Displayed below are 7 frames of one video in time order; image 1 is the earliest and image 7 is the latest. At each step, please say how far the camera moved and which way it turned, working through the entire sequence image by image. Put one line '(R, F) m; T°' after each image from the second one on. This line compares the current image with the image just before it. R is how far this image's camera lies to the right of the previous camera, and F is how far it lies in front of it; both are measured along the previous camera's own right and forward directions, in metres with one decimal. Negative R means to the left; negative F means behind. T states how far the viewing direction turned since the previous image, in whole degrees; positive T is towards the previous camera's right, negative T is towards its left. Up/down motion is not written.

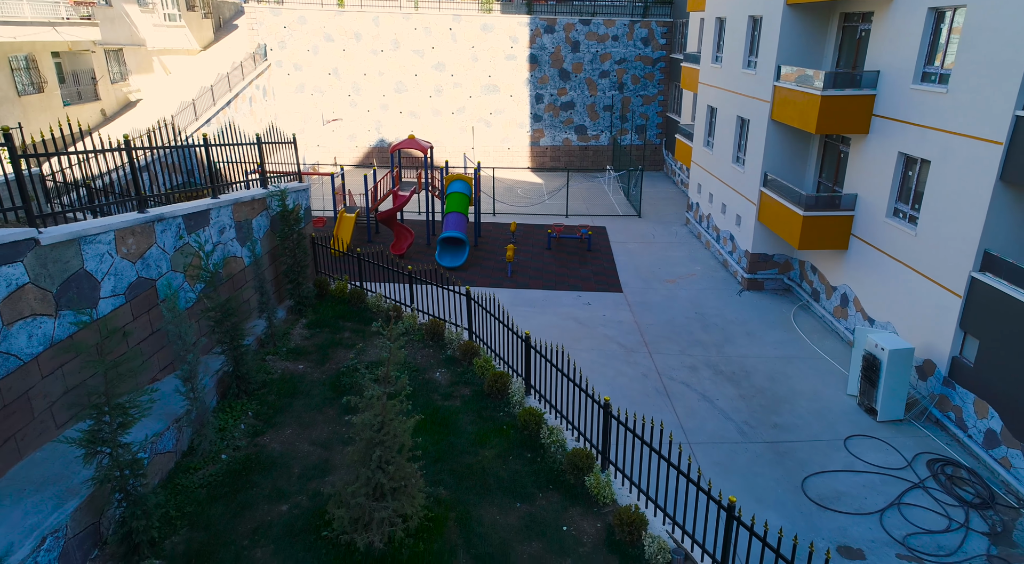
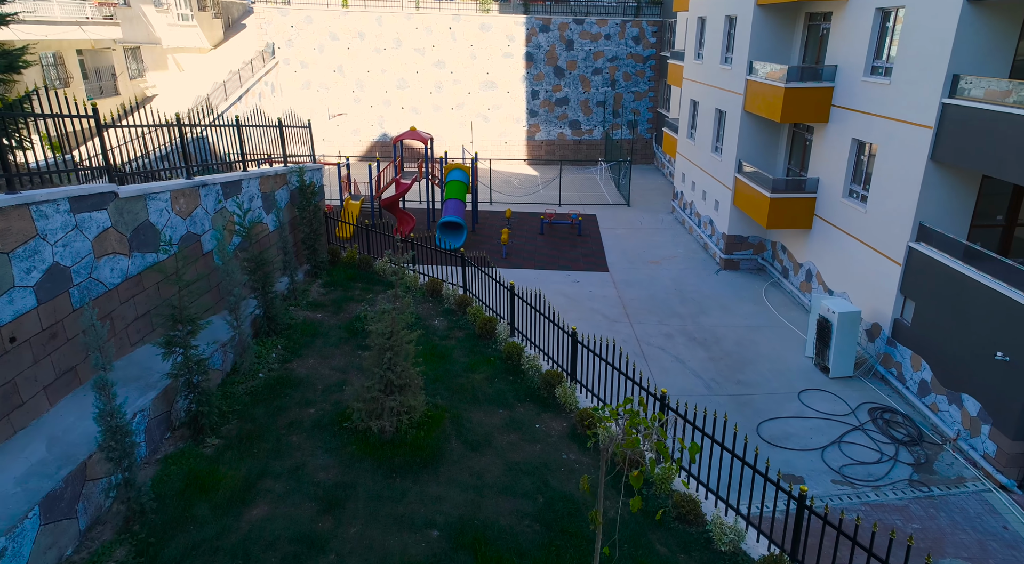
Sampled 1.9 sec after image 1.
(+0.2, -1.5) m; 0°
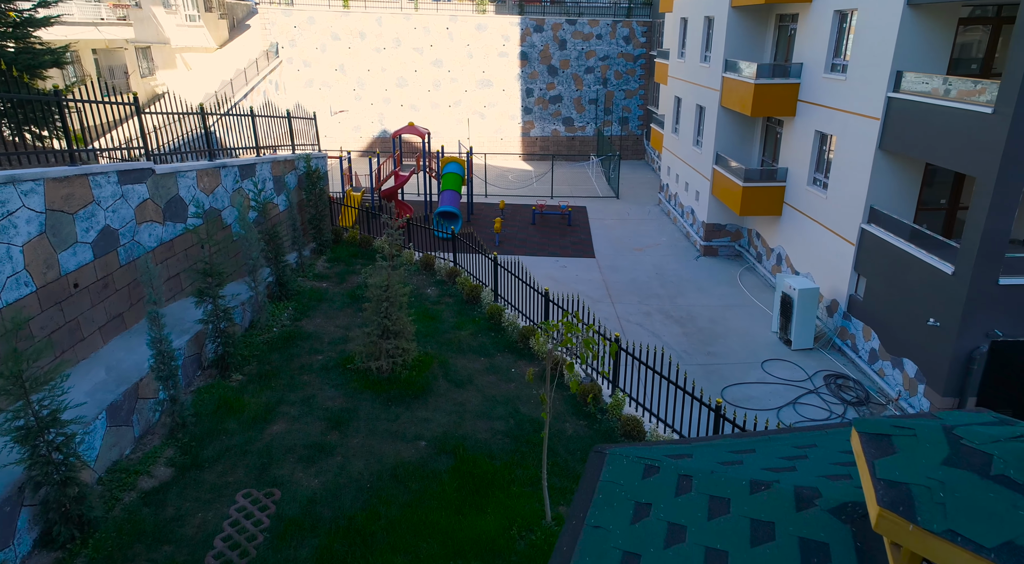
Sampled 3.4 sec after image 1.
(+0.3, -1.2) m; 0°
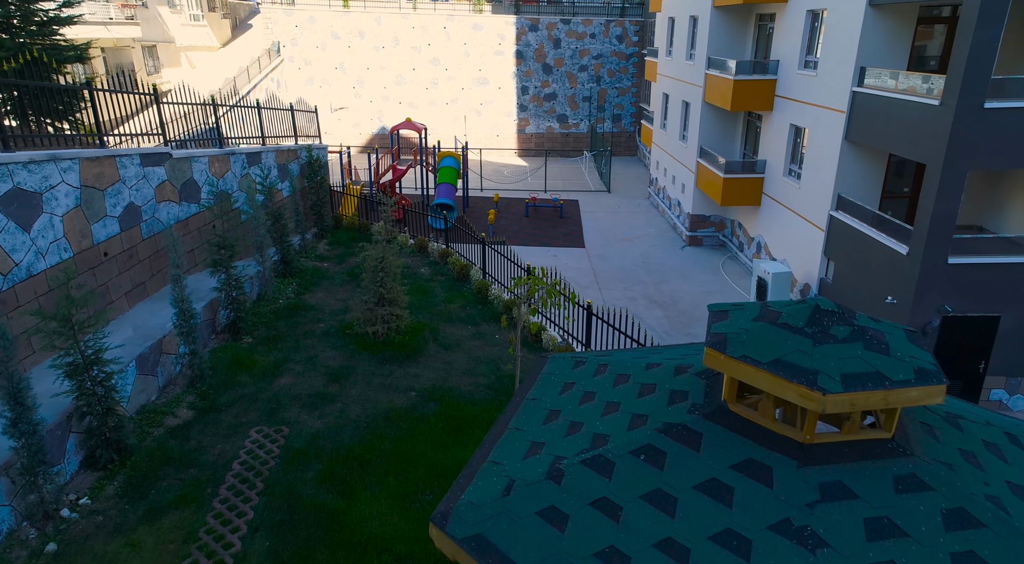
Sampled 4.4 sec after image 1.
(+0.2, -0.9) m; 0°
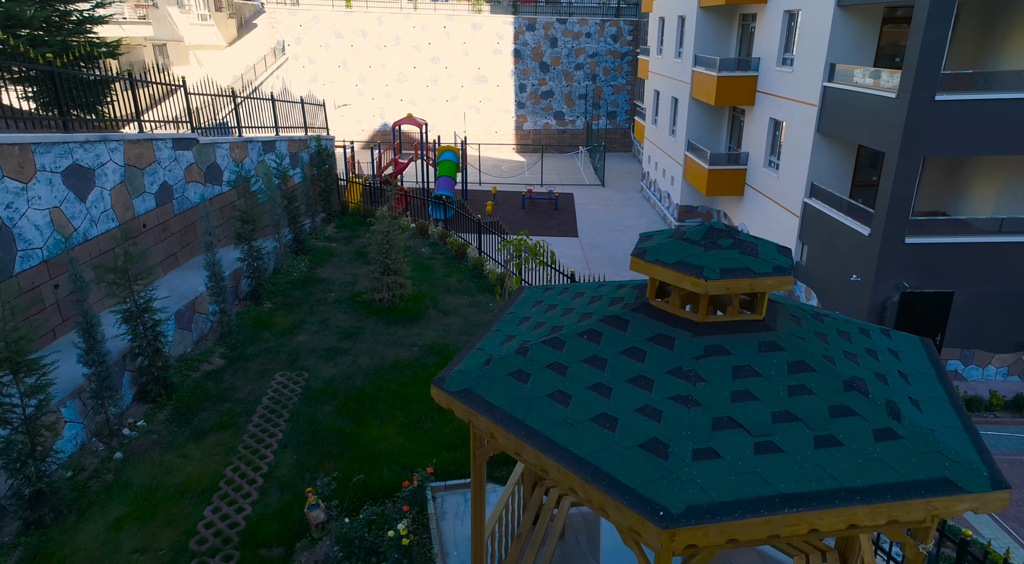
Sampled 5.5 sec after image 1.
(+0.1, -1.0) m; 0°
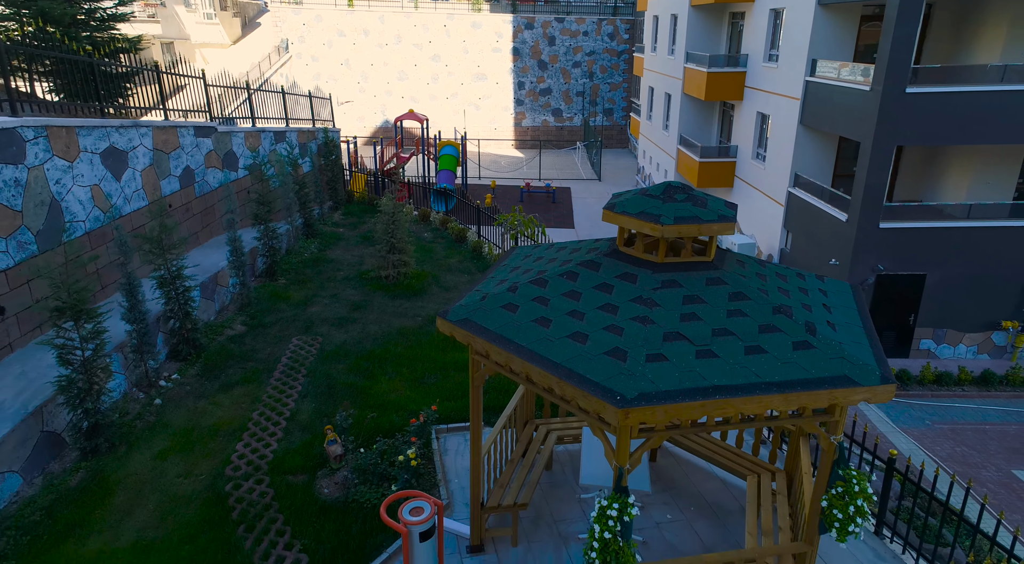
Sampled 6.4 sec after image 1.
(+0.1, -0.8) m; 0°
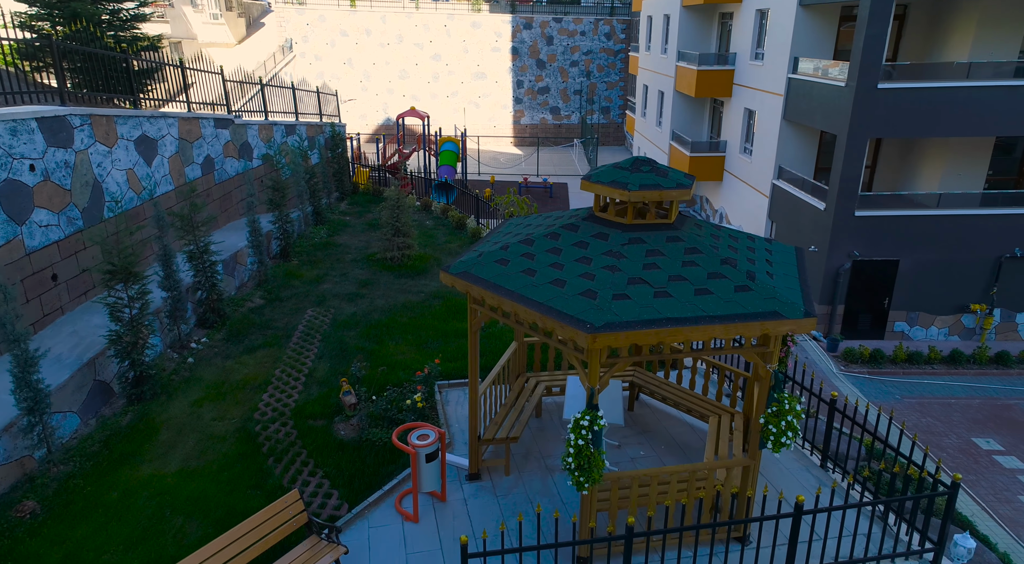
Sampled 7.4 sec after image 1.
(+0.1, -0.8) m; 0°
